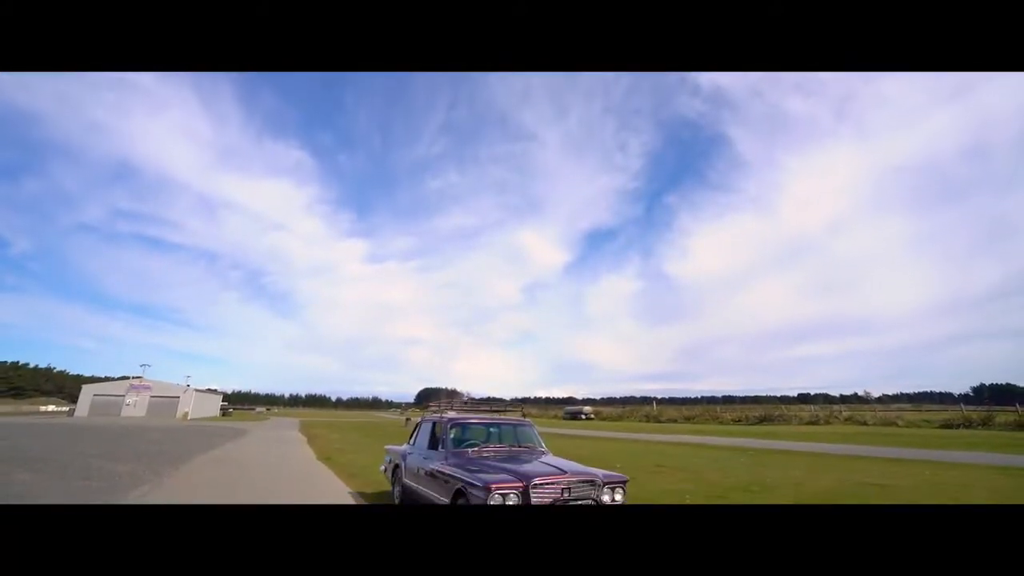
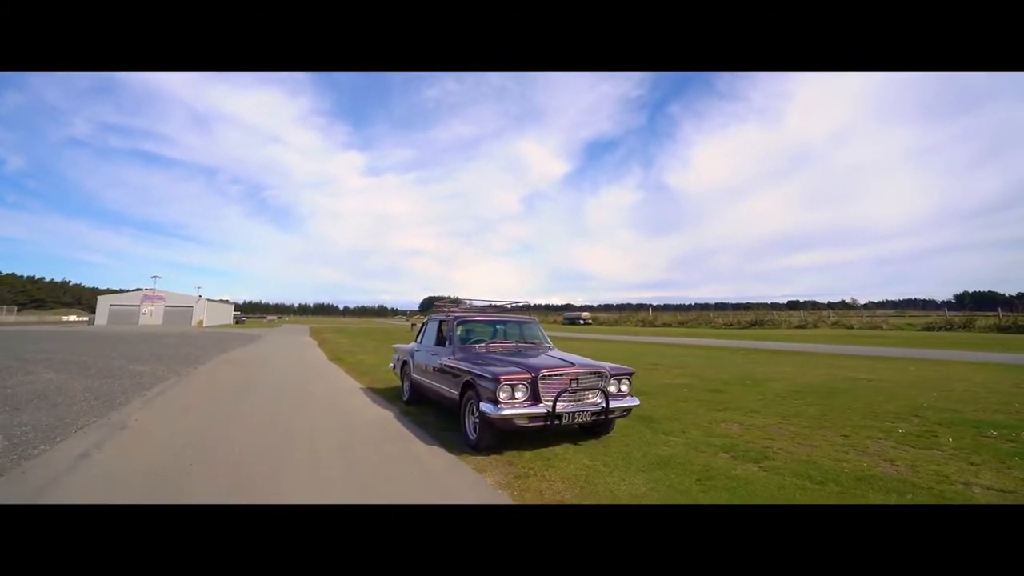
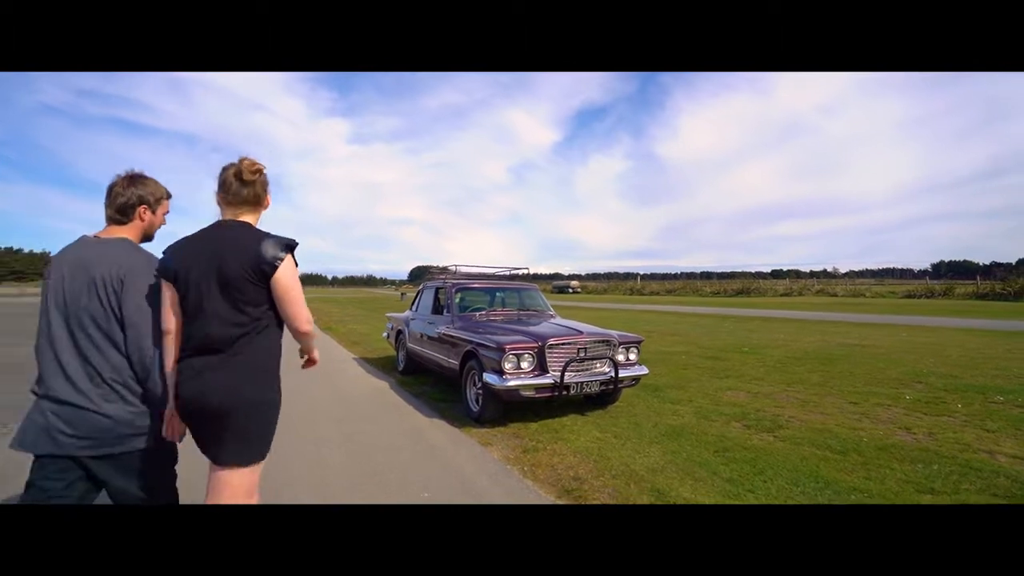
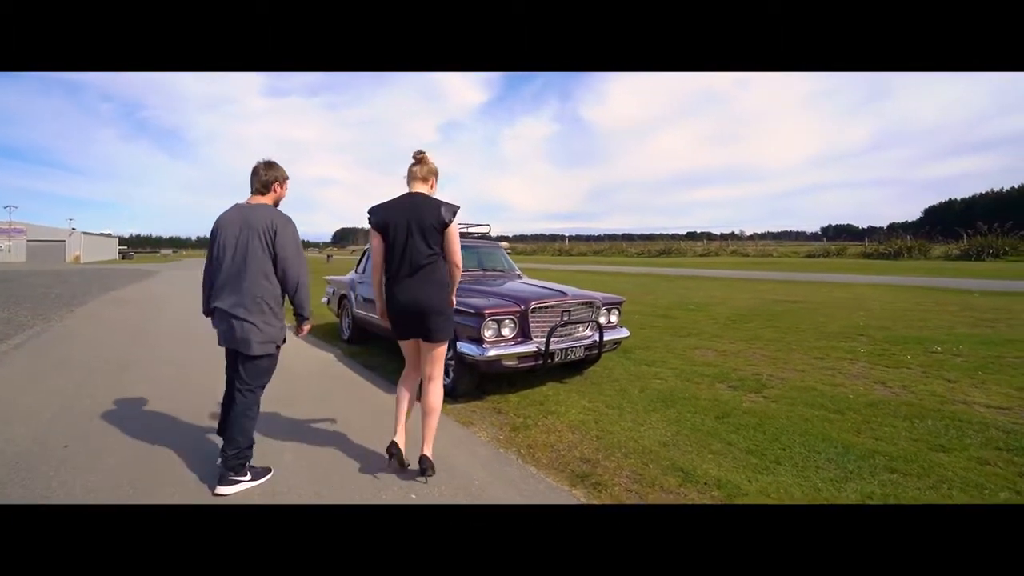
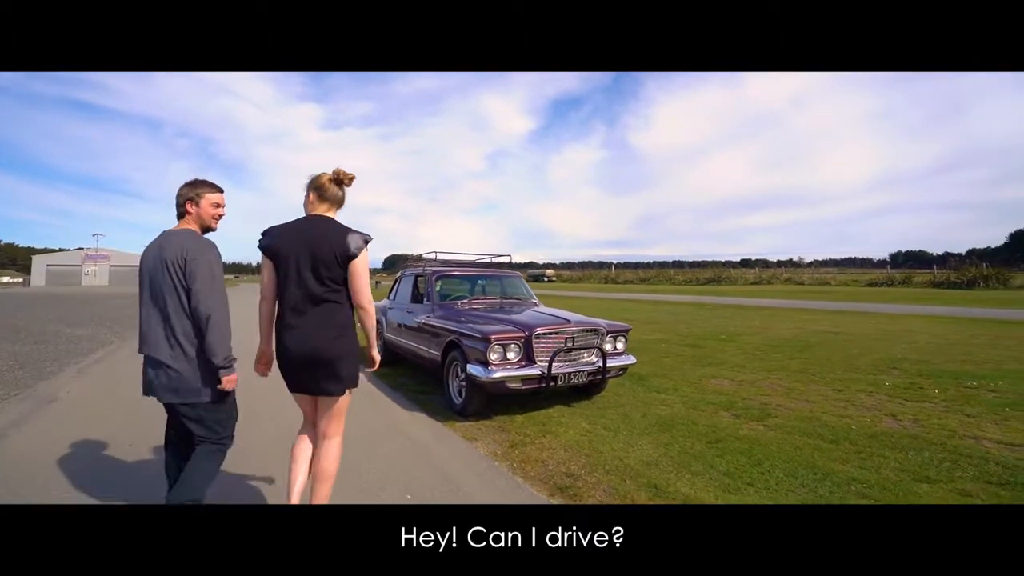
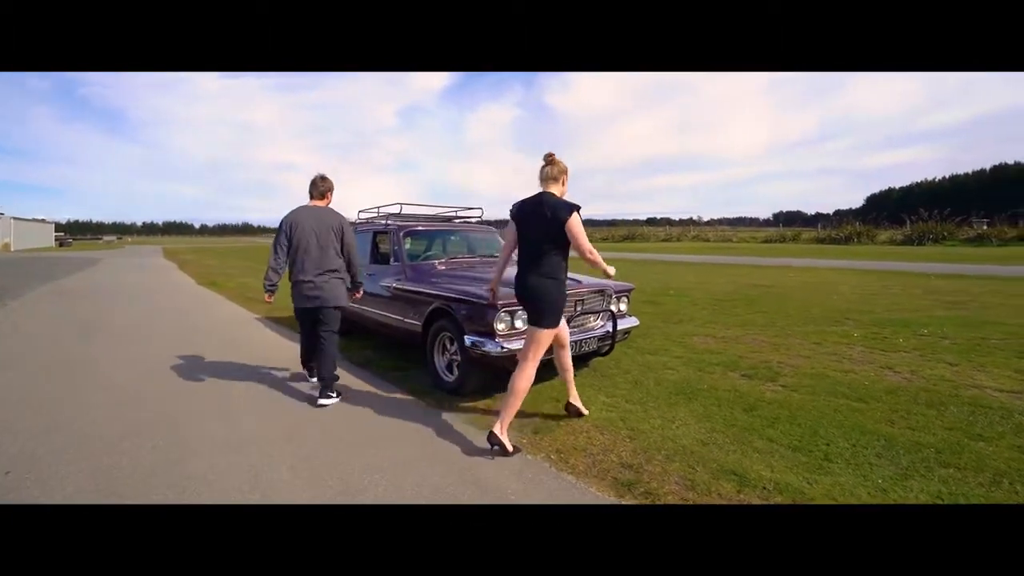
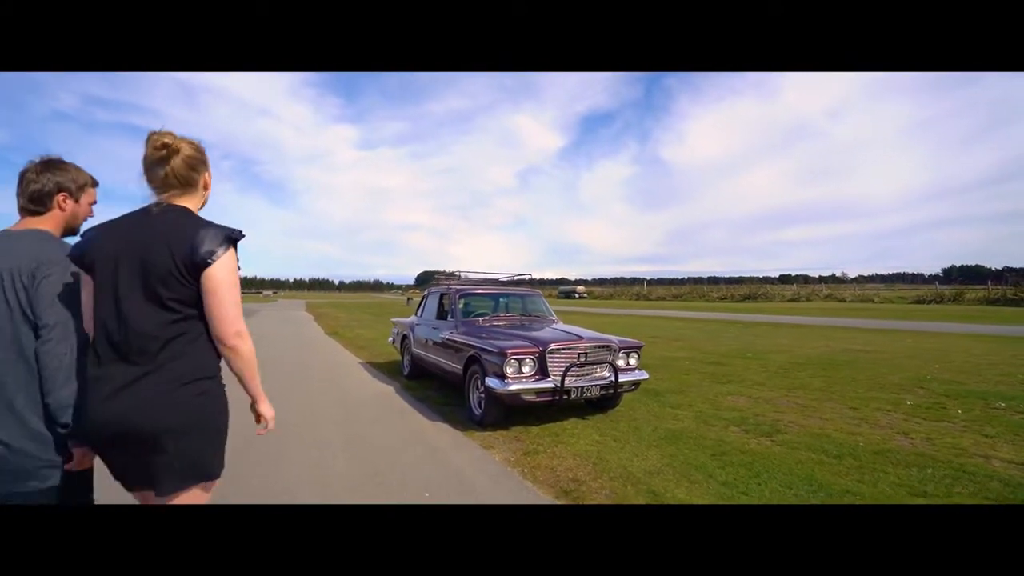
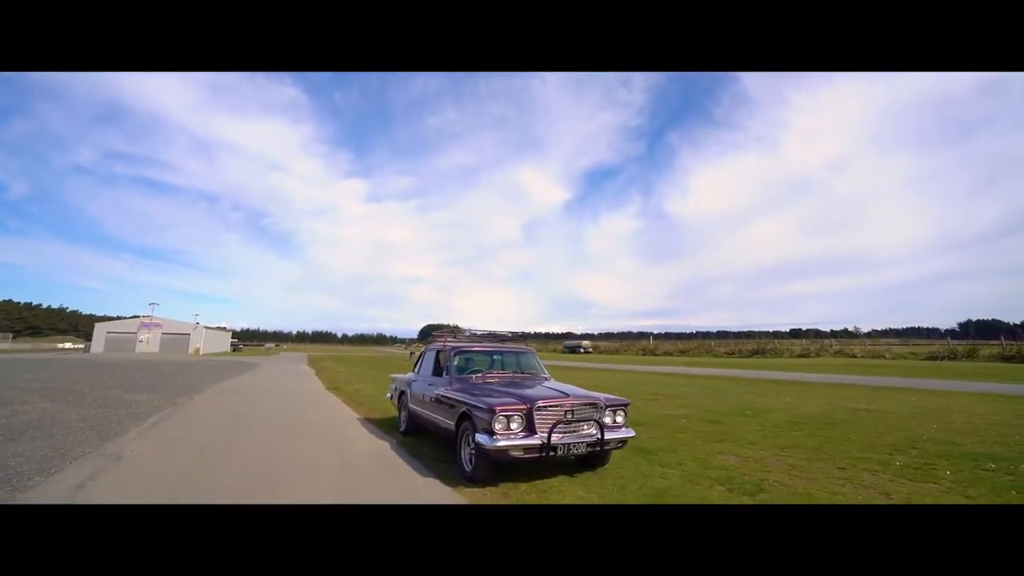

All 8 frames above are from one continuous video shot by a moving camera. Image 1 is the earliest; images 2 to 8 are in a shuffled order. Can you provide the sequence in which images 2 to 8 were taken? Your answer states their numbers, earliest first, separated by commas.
8, 2, 7, 3, 5, 4, 6
